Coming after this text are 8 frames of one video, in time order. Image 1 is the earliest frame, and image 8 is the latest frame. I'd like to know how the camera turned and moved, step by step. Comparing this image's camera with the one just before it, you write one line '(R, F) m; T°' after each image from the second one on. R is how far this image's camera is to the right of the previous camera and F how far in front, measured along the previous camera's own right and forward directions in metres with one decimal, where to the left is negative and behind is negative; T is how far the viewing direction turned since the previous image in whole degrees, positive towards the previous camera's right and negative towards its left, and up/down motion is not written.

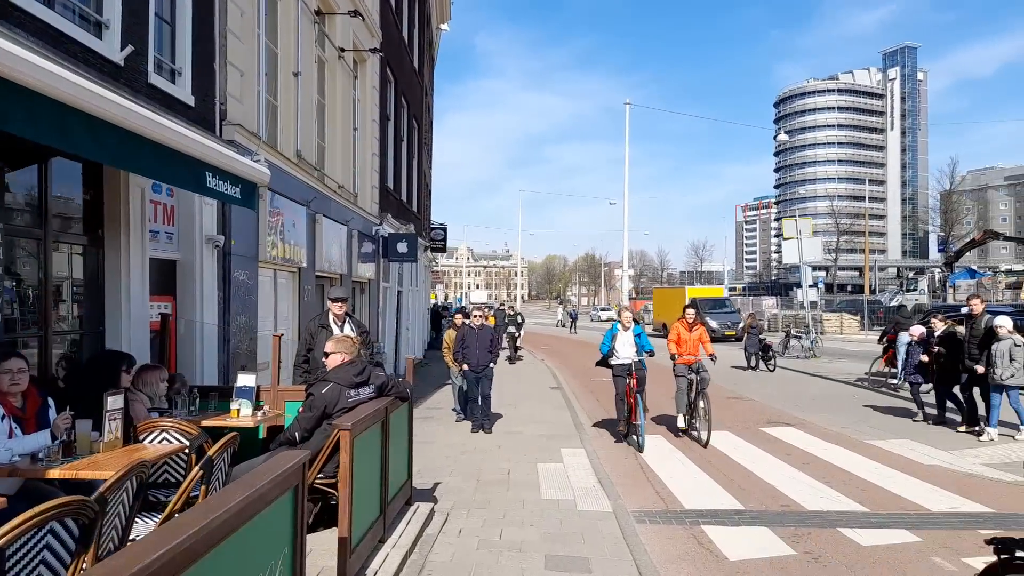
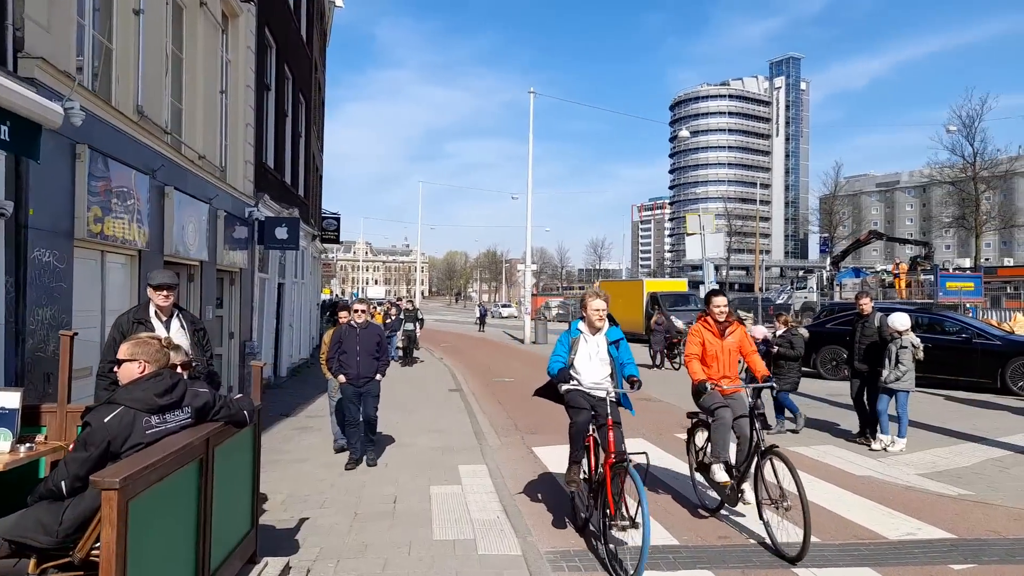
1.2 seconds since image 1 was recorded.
(+0.1, +1.3) m; +8°
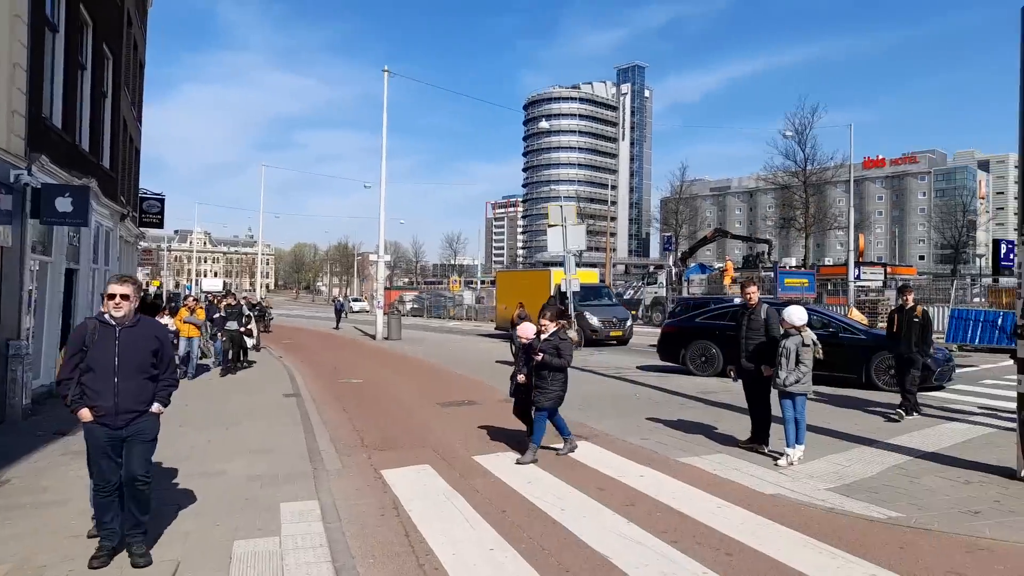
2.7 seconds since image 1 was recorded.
(+0.1, +1.7) m; +12°
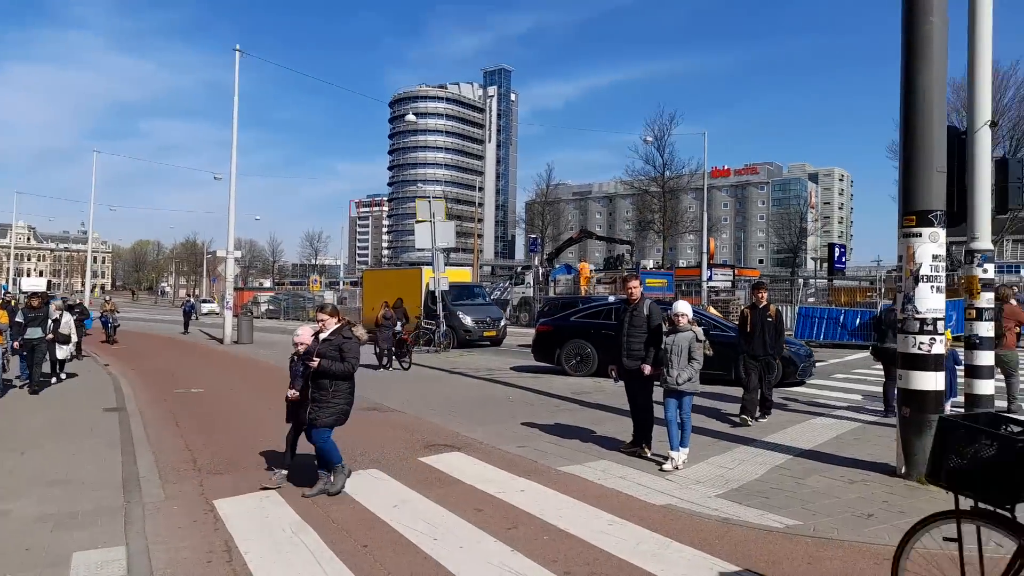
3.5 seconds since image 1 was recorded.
(0.0, +0.8) m; +11°
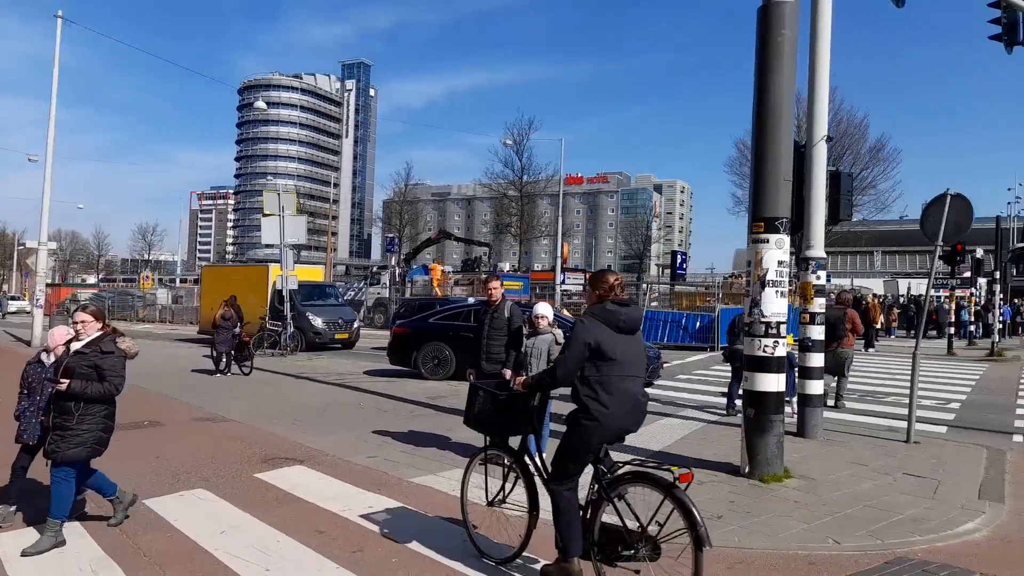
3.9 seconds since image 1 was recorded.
(0.0, +0.4) m; +12°
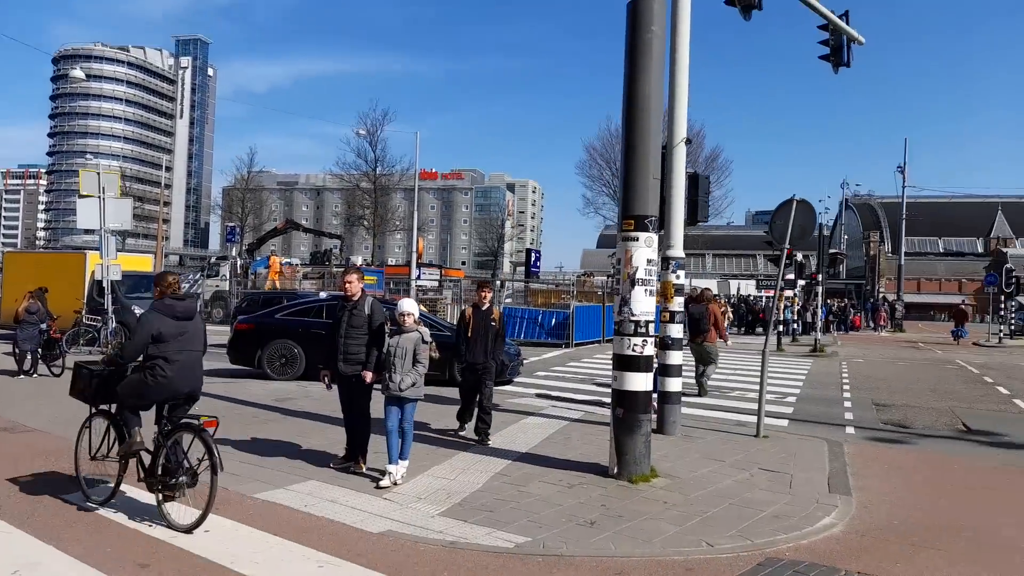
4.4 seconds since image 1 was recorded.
(-0.1, +0.4) m; +12°
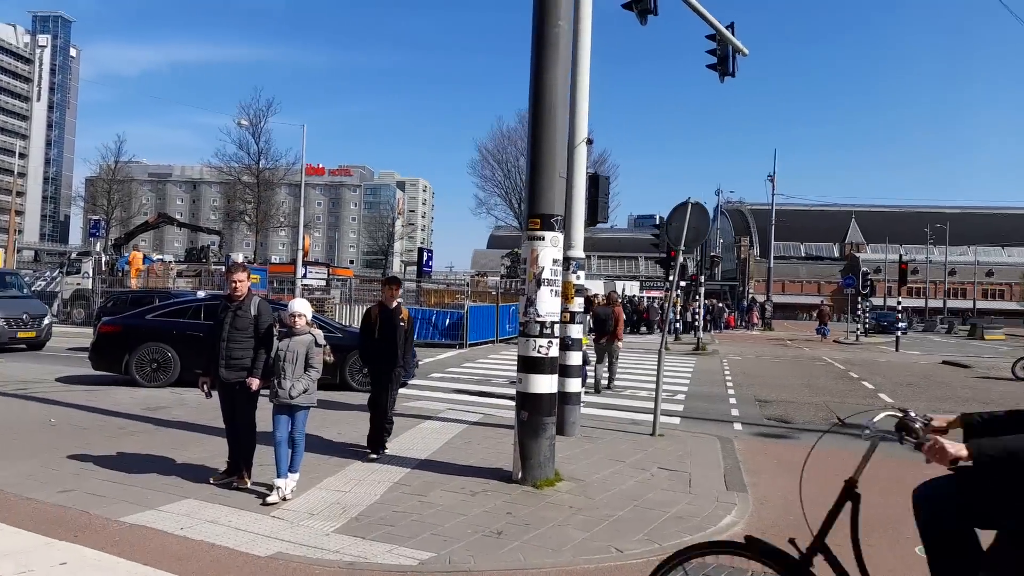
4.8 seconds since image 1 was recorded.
(-0.1, +0.2) m; +9°
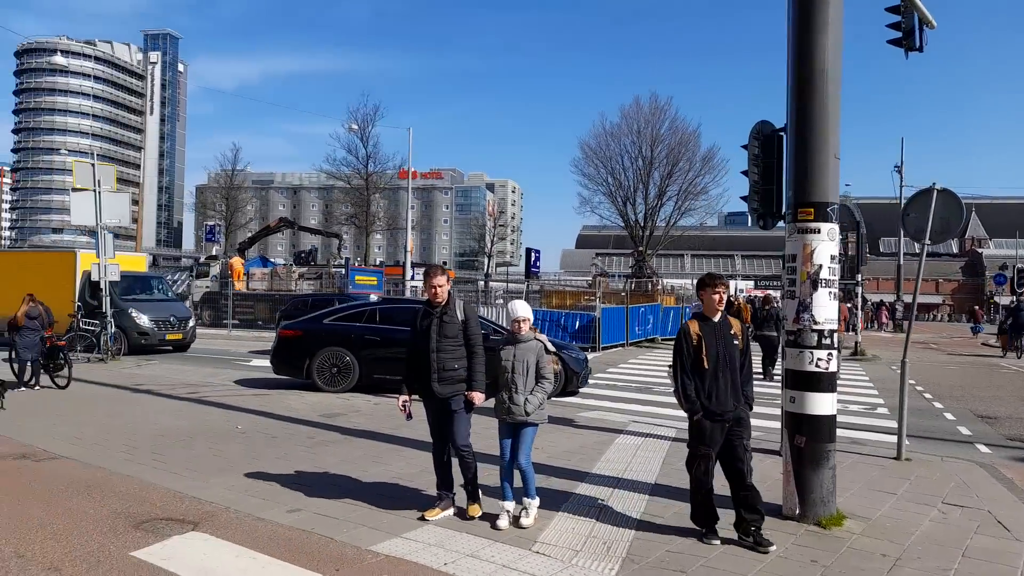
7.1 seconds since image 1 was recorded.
(-1.4, +0.7) m; -7°
